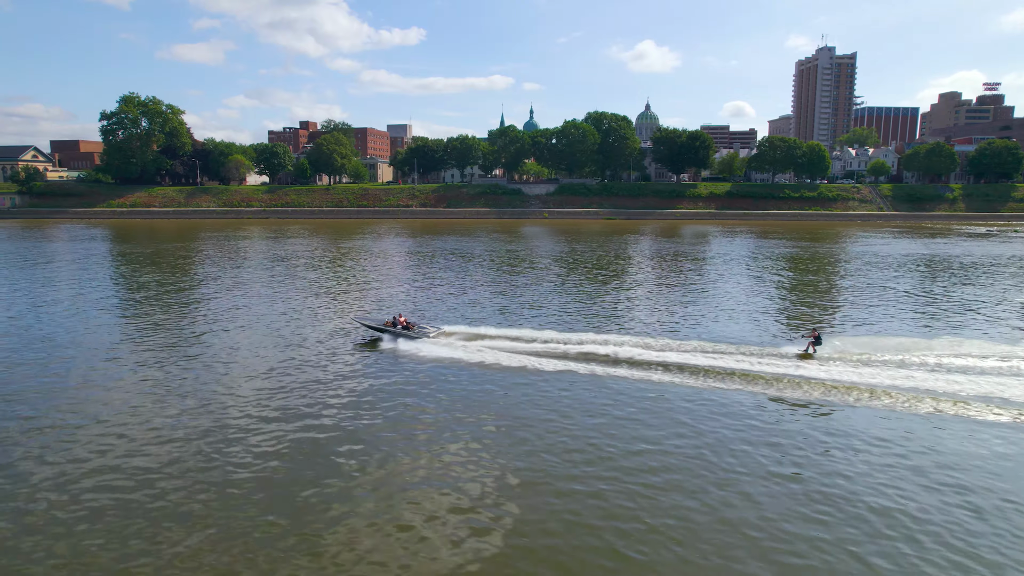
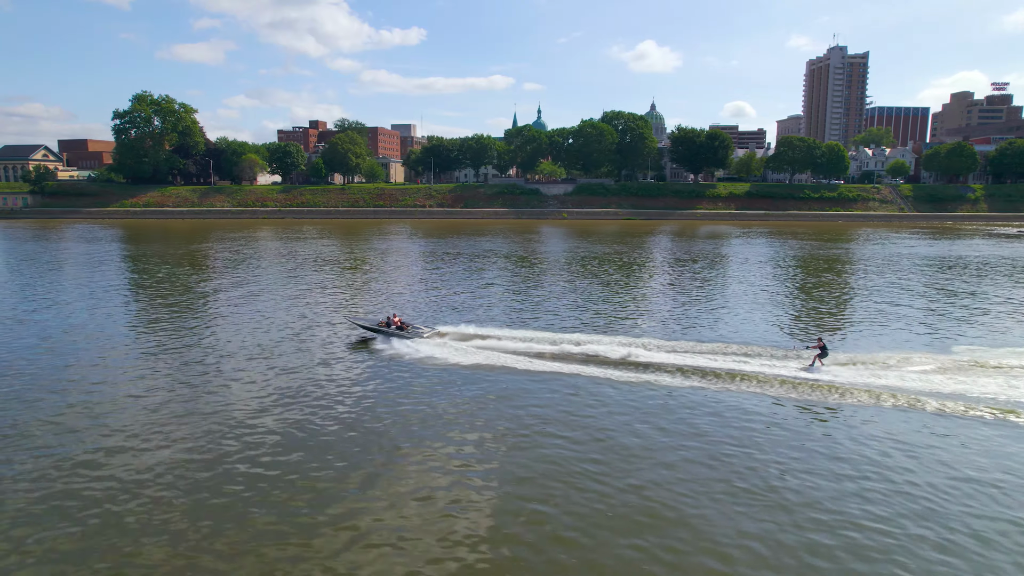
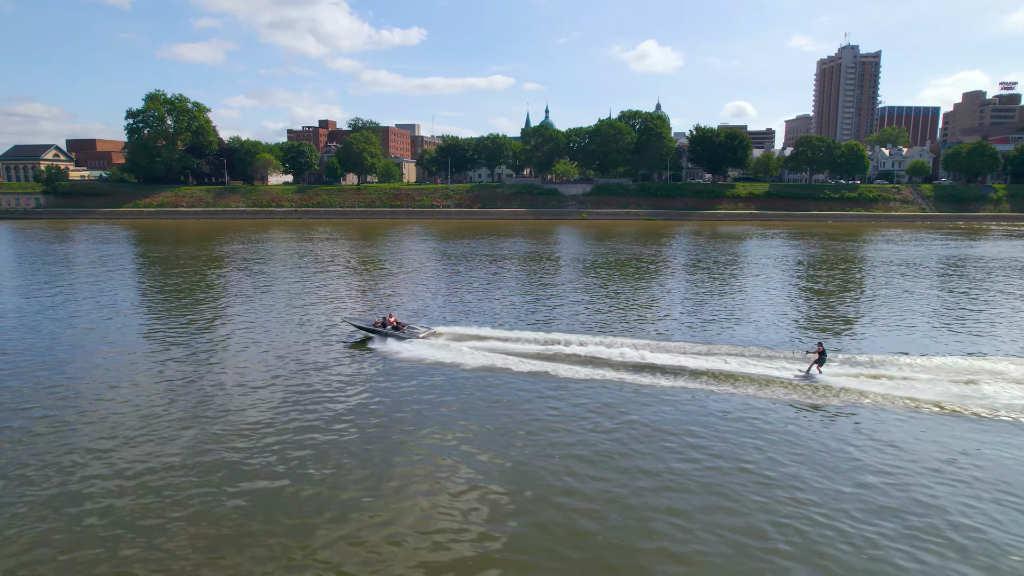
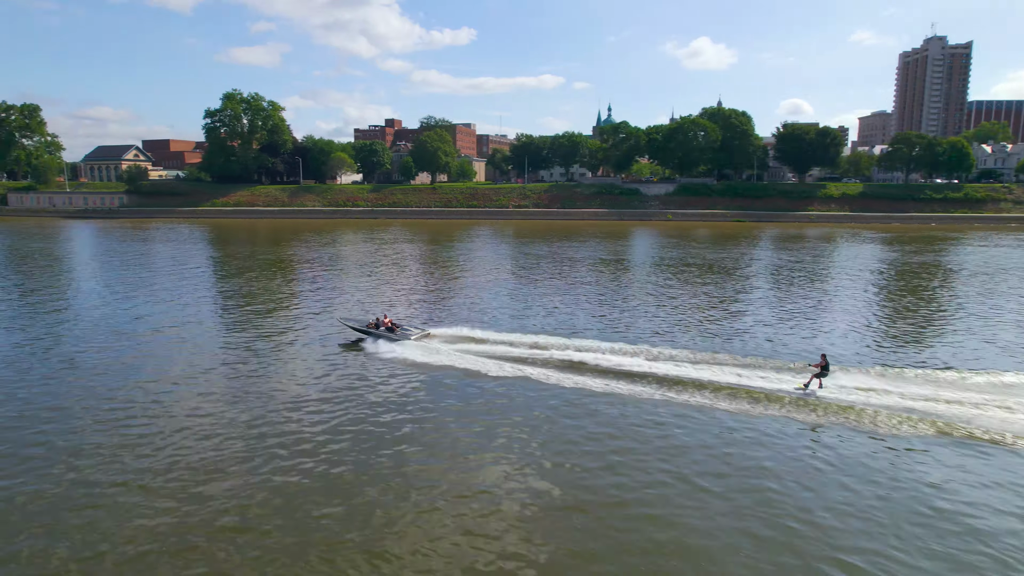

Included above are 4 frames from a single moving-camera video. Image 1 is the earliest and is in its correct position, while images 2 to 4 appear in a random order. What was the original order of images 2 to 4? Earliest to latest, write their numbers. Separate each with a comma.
2, 3, 4
